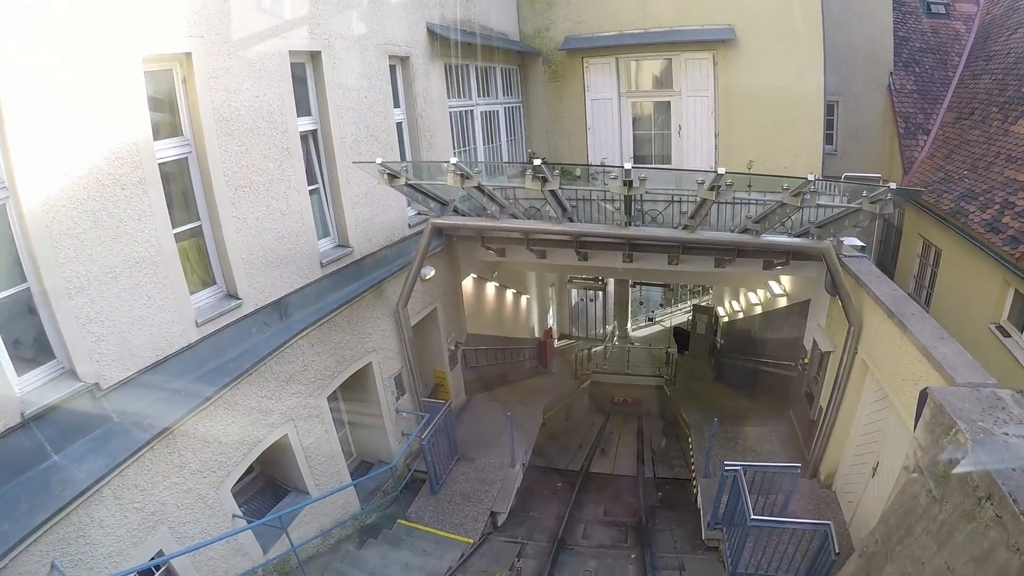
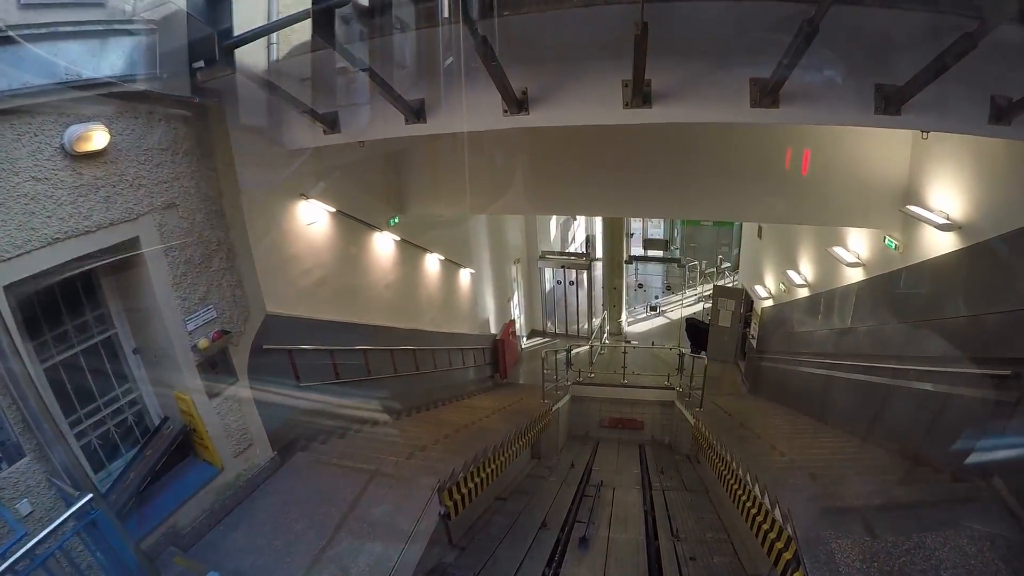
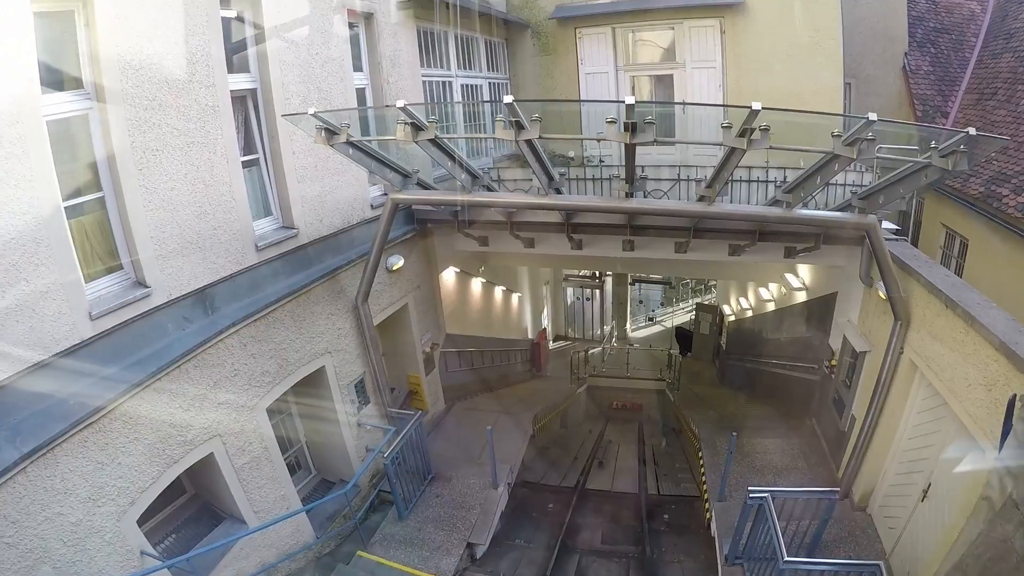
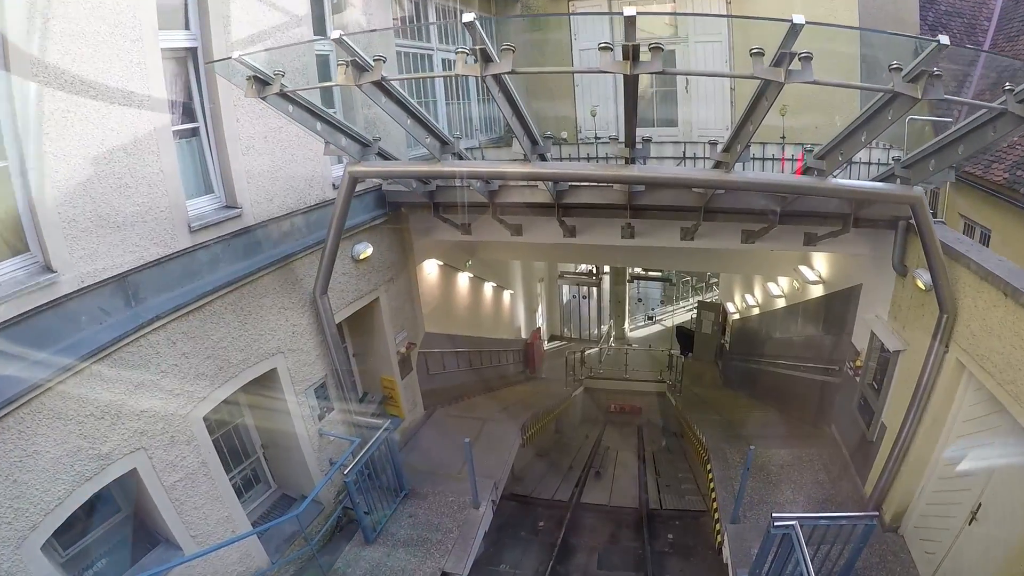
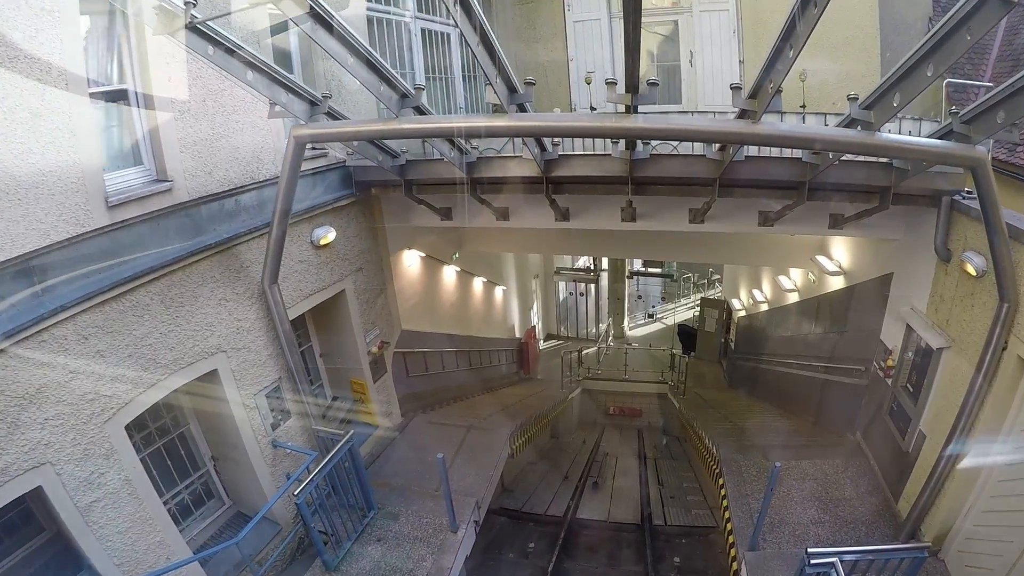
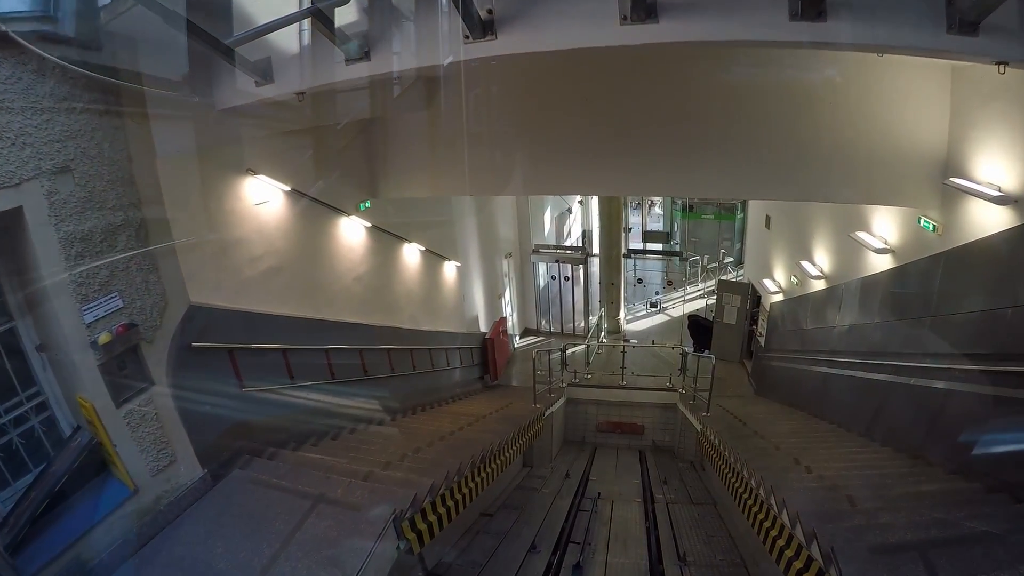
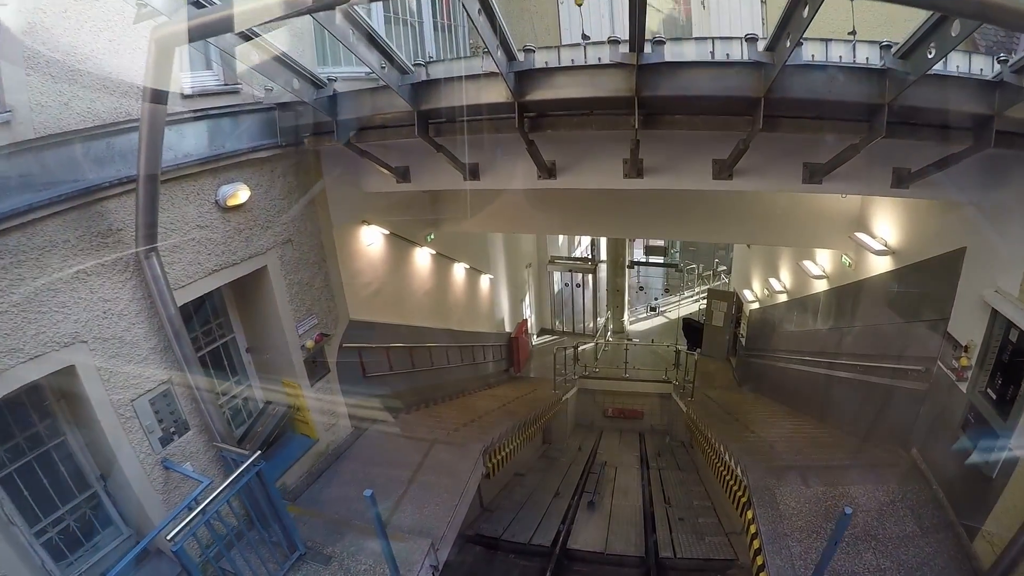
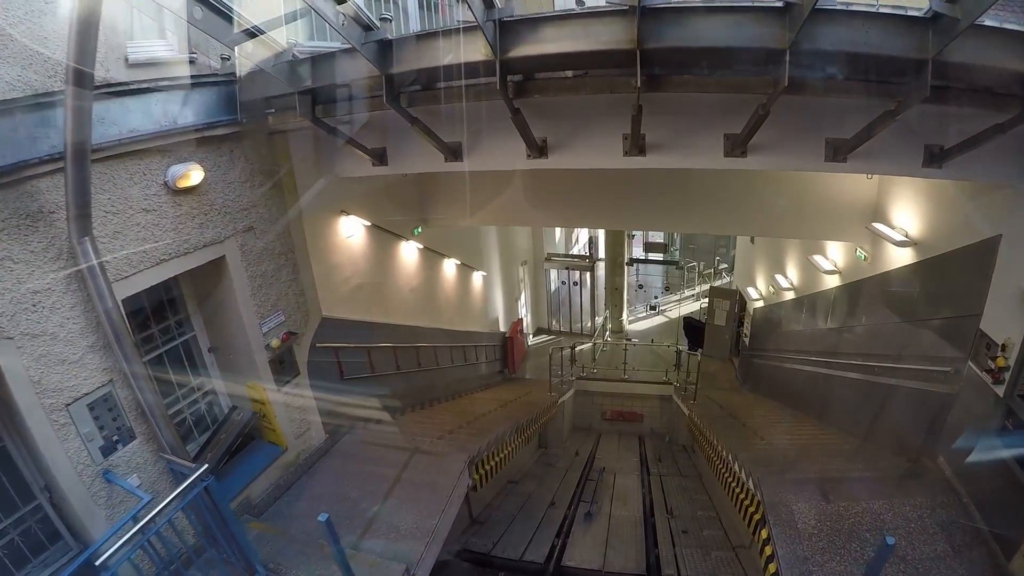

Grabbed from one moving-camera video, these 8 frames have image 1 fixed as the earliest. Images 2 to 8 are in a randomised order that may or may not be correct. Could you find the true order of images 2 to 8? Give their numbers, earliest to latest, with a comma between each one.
3, 4, 5, 7, 8, 2, 6
